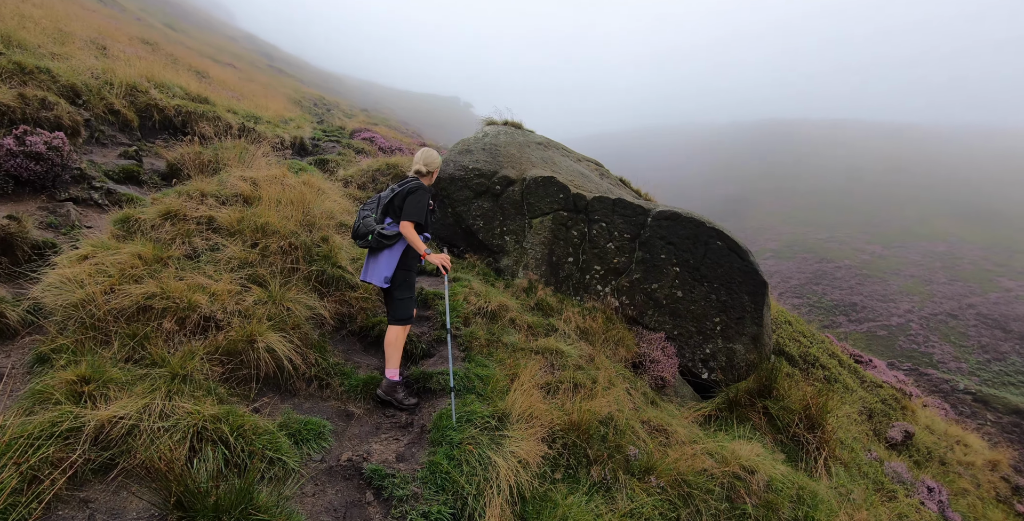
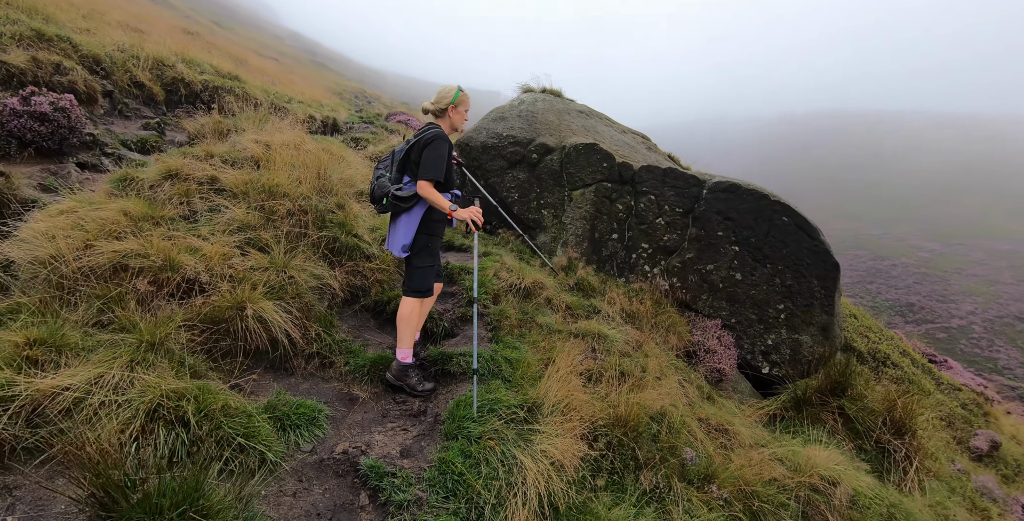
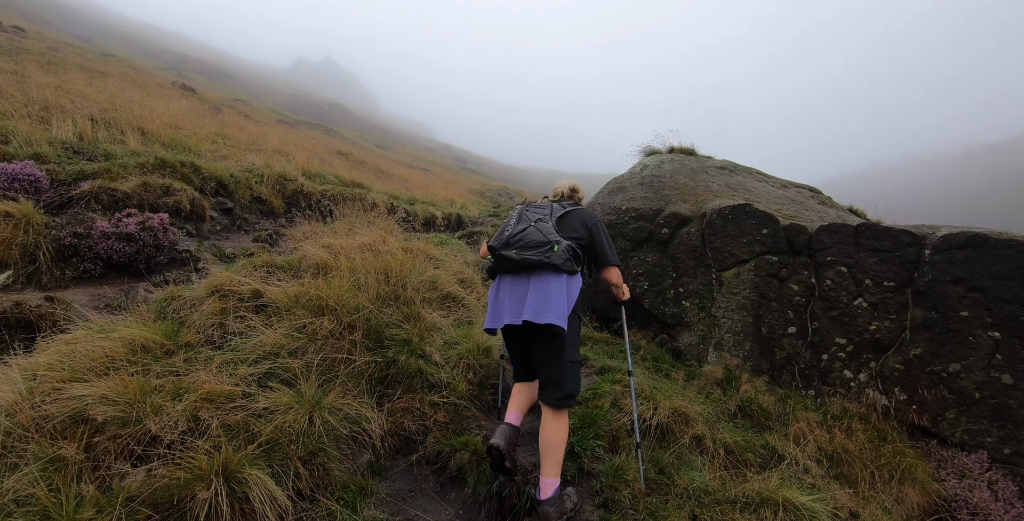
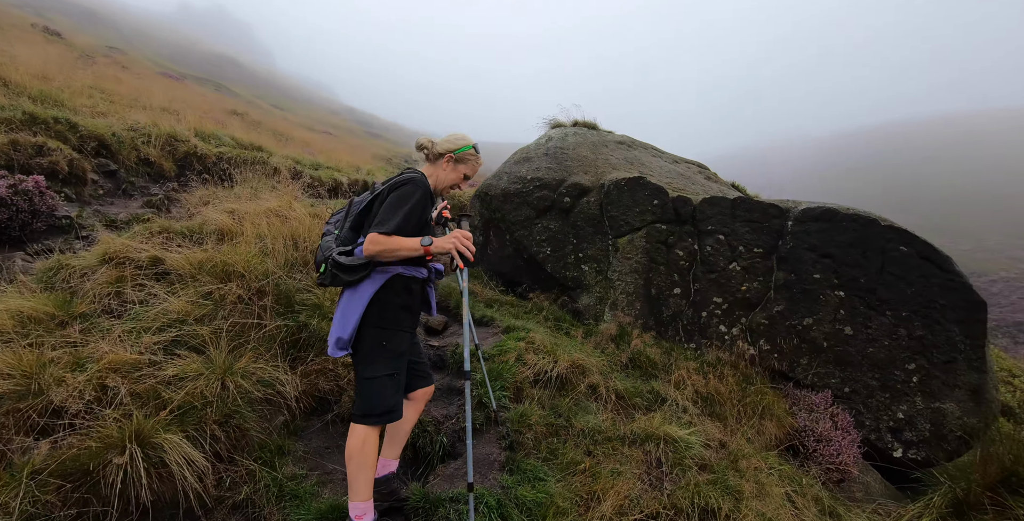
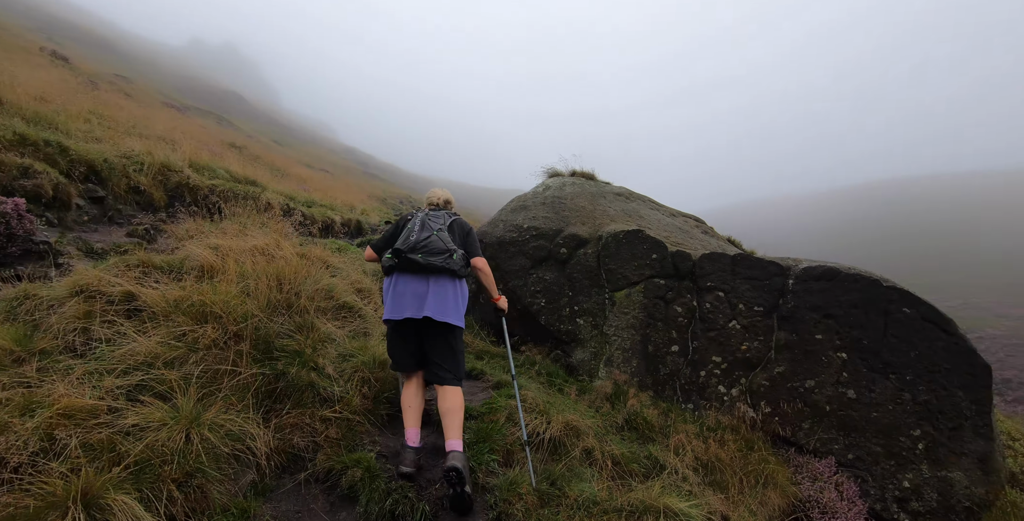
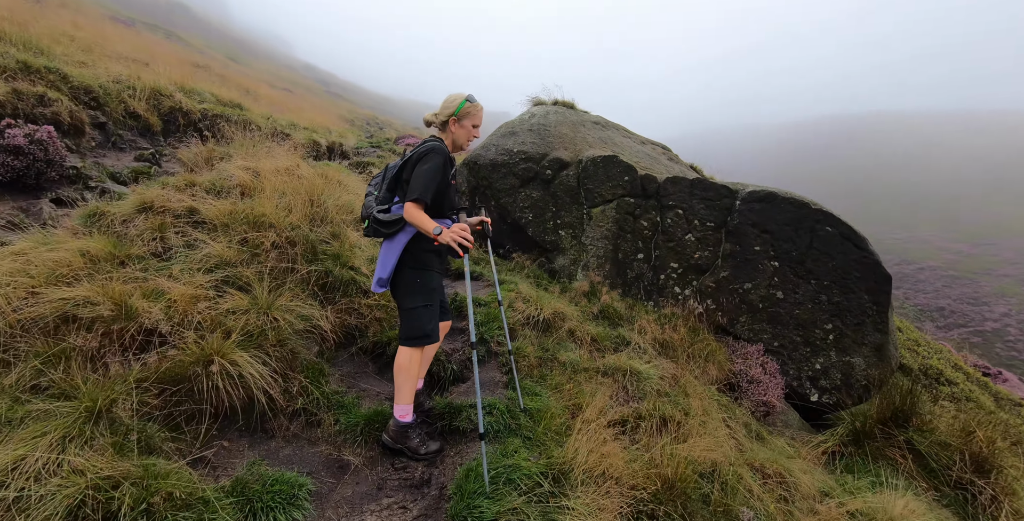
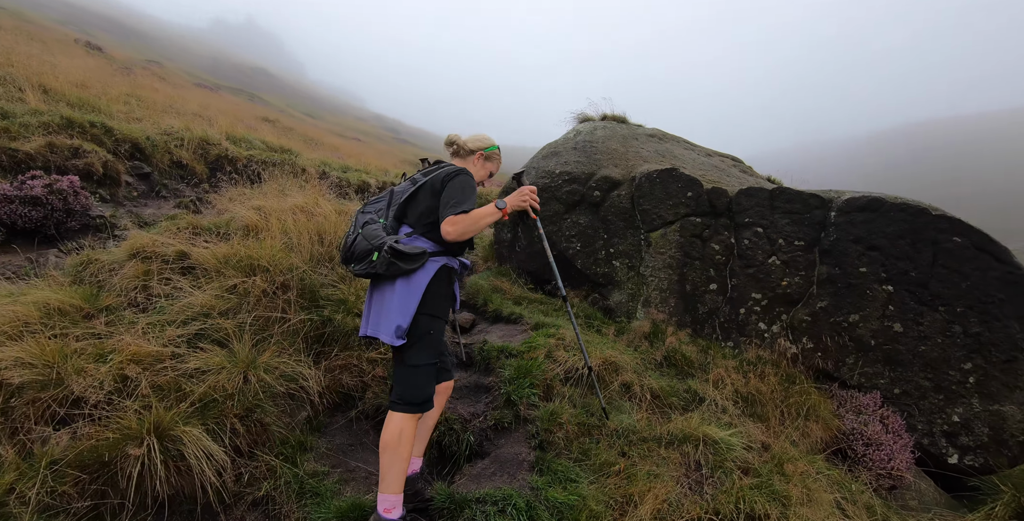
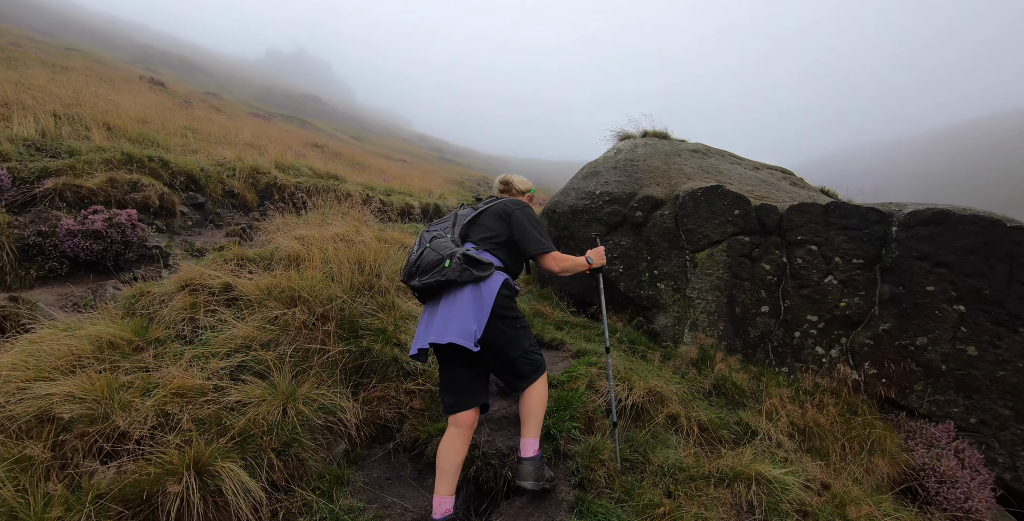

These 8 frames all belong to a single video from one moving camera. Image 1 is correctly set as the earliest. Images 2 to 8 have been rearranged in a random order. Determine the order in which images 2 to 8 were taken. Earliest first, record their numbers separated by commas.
2, 6, 4, 7, 8, 3, 5
